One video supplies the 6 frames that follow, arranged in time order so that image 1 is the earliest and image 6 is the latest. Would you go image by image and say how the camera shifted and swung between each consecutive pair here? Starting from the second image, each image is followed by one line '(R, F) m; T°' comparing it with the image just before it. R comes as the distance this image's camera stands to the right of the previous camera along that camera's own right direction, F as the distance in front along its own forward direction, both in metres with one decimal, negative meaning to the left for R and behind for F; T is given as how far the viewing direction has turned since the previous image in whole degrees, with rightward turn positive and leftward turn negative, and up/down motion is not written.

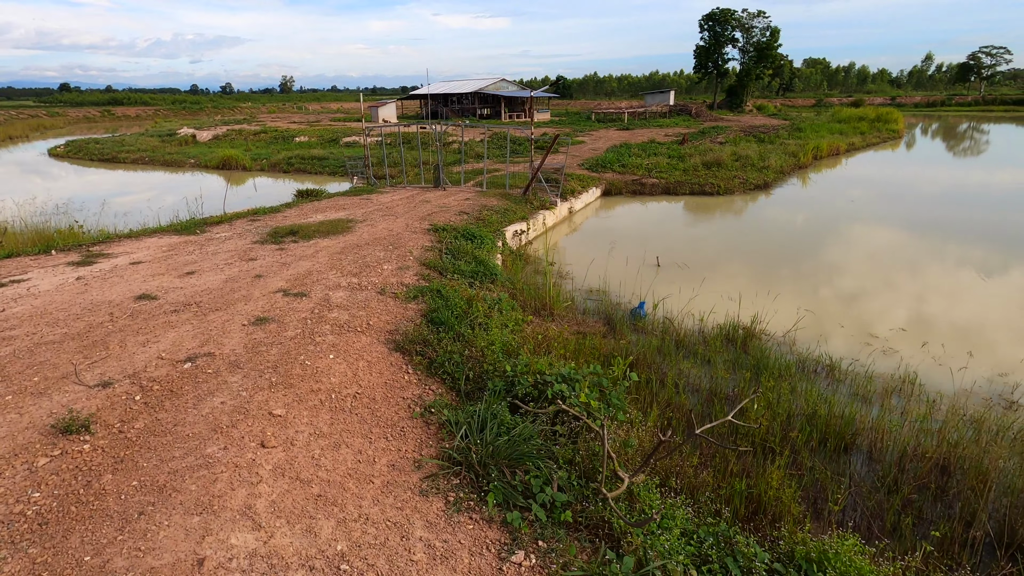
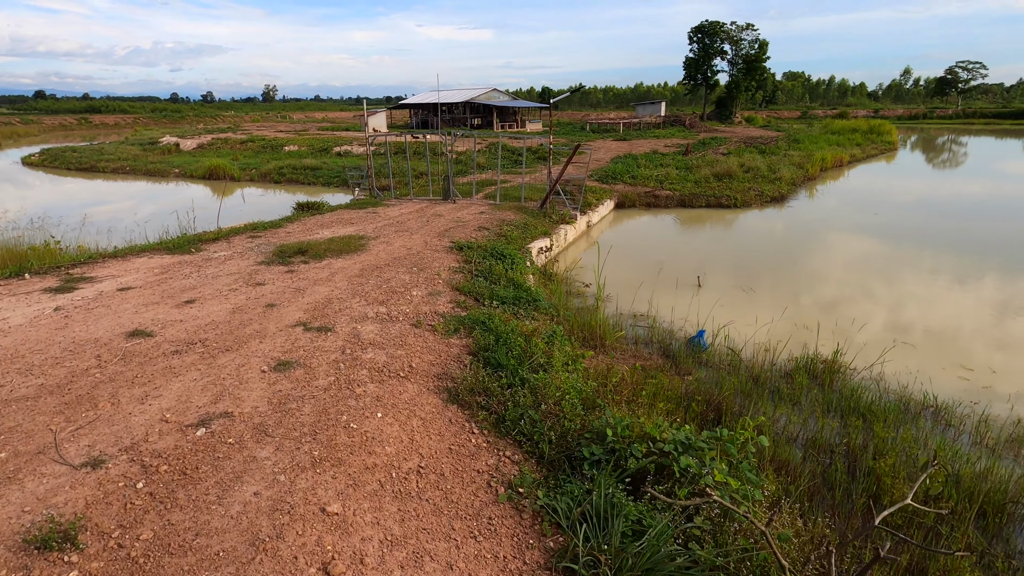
(-0.8, +0.9) m; +2°
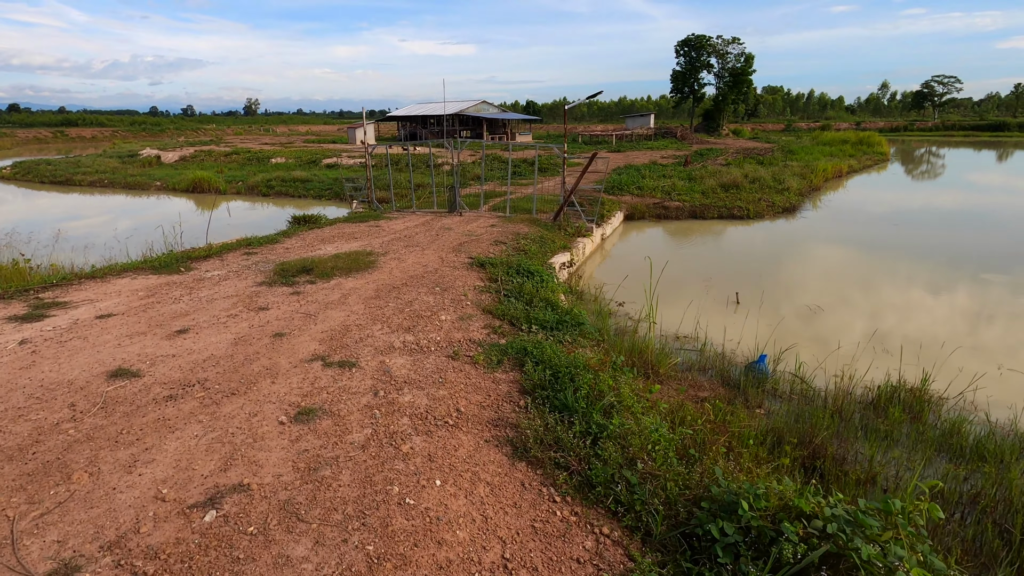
(-0.6, +0.8) m; +2°
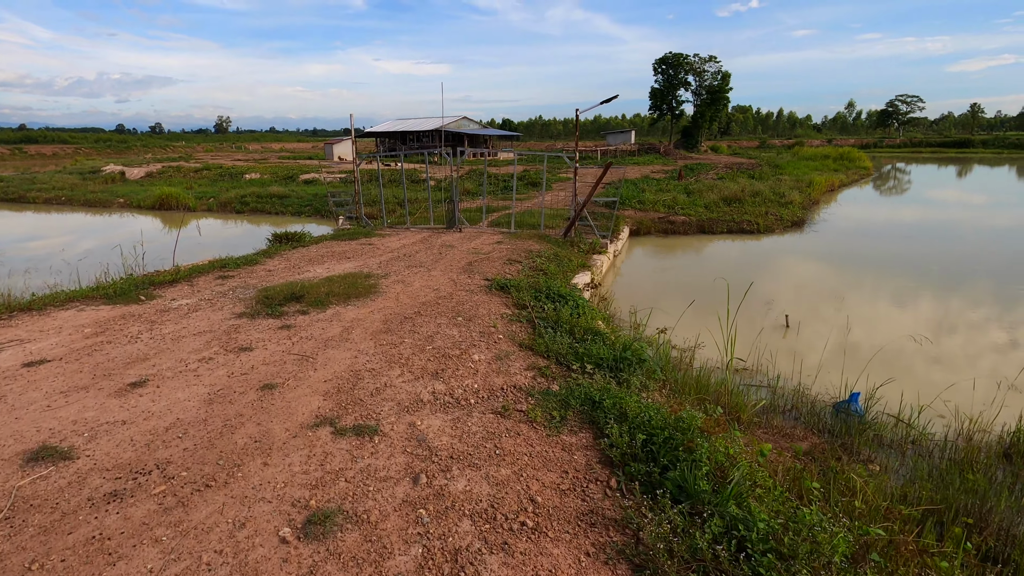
(-0.6, +1.1) m; +3°
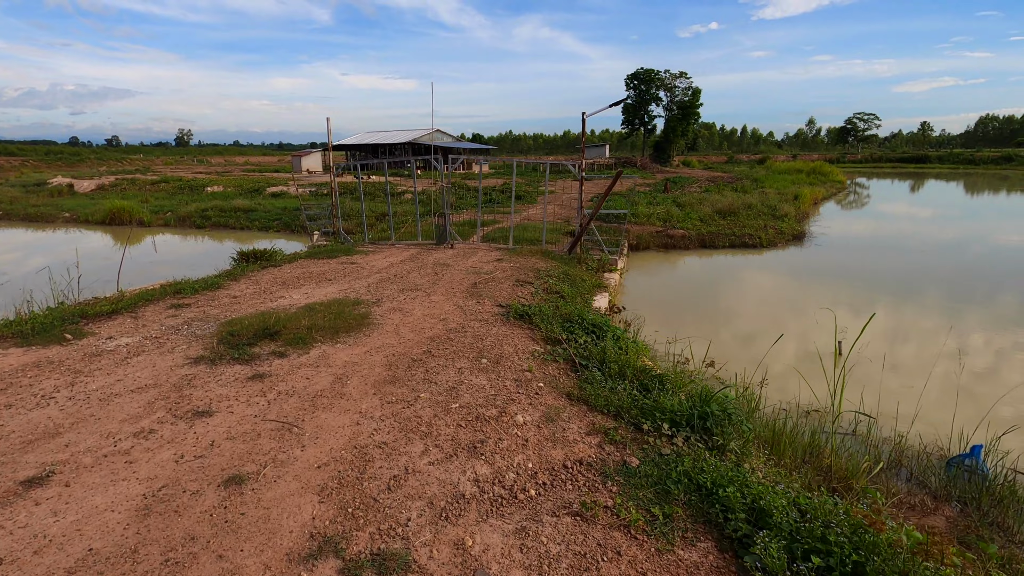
(-0.5, +1.1) m; +3°
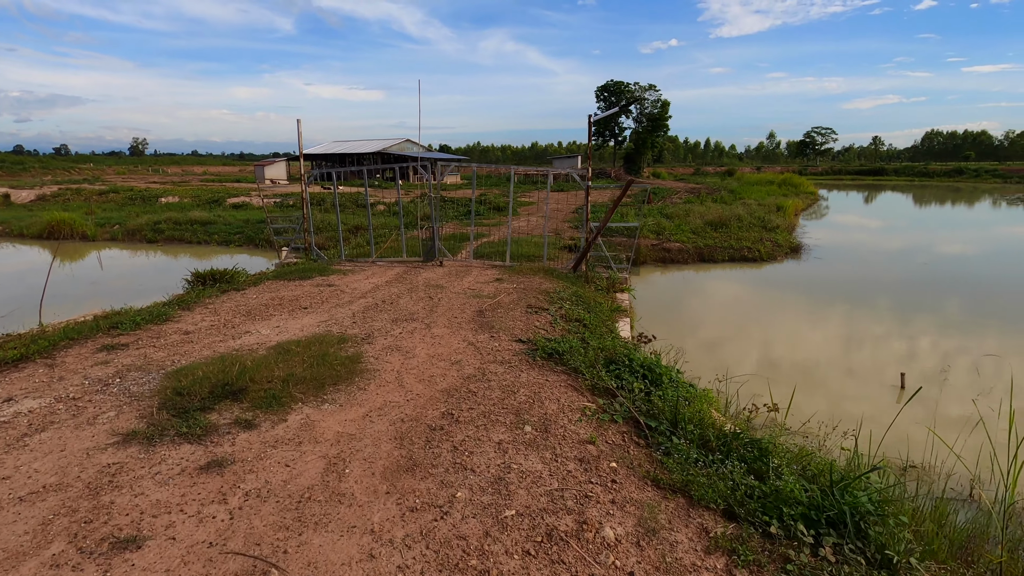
(-0.5, +1.1) m; +3°
